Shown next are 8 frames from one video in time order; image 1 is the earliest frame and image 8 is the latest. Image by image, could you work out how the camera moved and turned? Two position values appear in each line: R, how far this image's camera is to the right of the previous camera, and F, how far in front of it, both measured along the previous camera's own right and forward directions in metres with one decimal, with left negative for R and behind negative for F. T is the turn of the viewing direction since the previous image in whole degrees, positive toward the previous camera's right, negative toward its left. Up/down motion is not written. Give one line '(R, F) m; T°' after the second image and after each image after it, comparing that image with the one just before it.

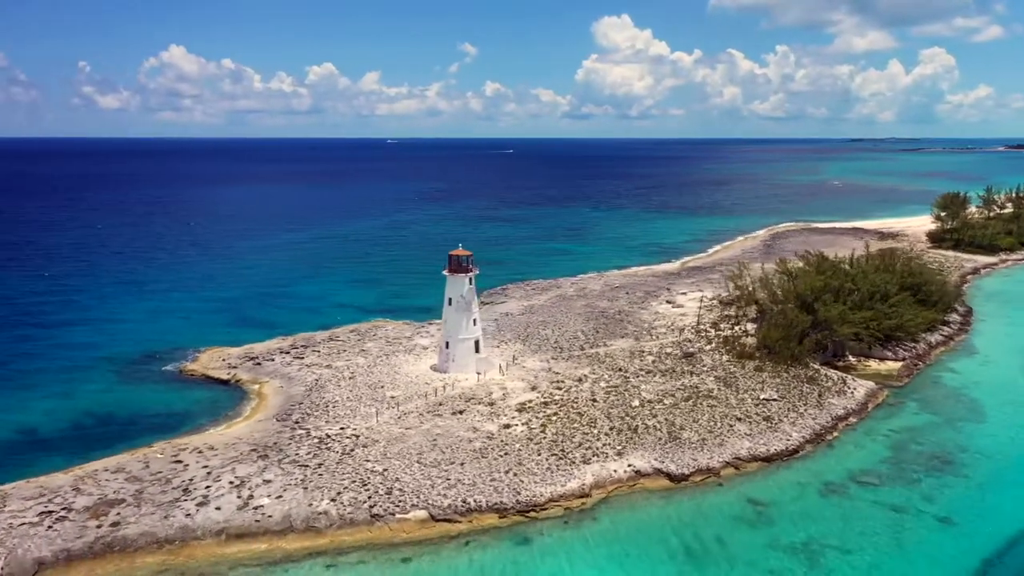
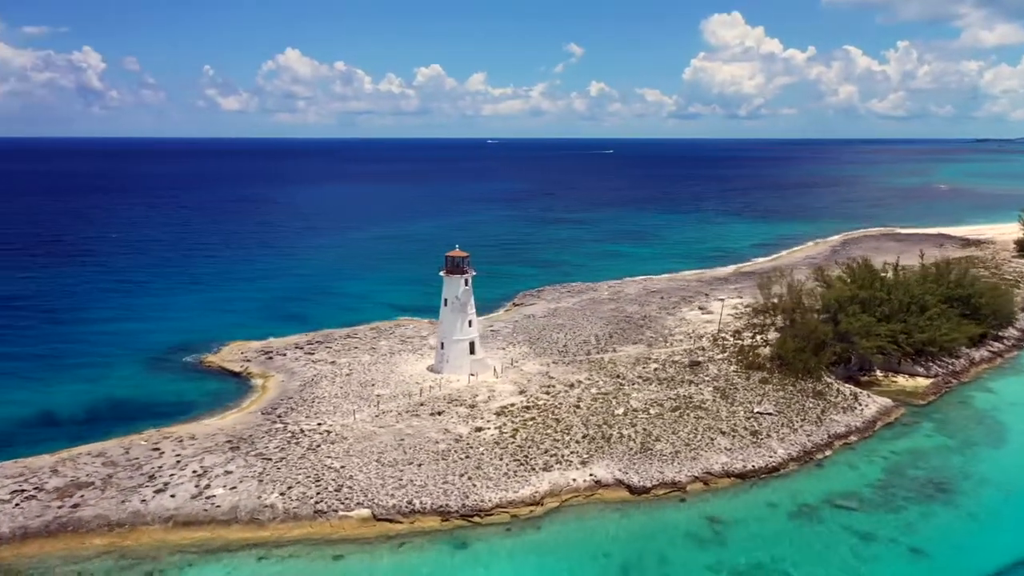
(+4.8, +0.4) m; -7°
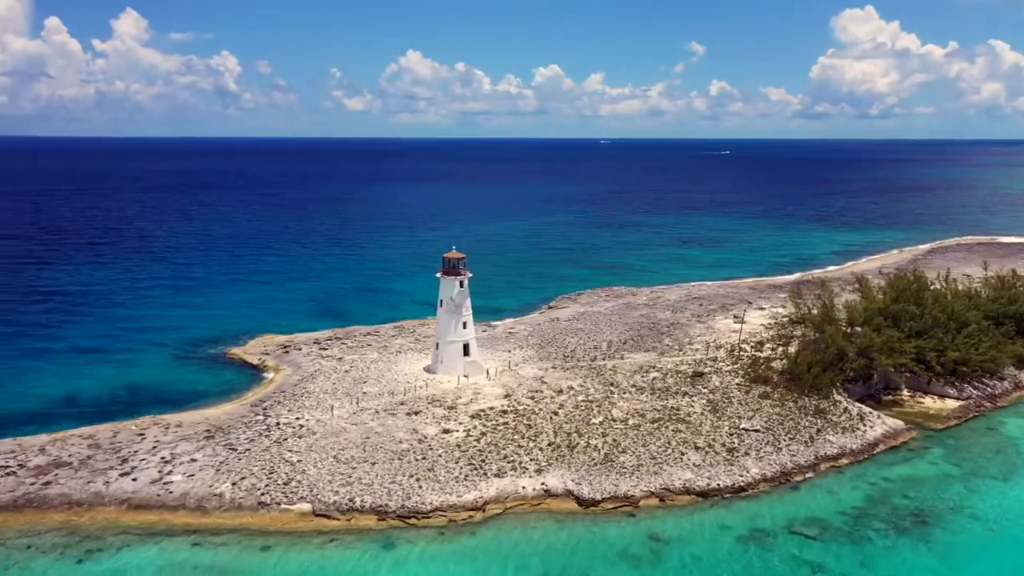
(+5.4, +0.6) m; -8°
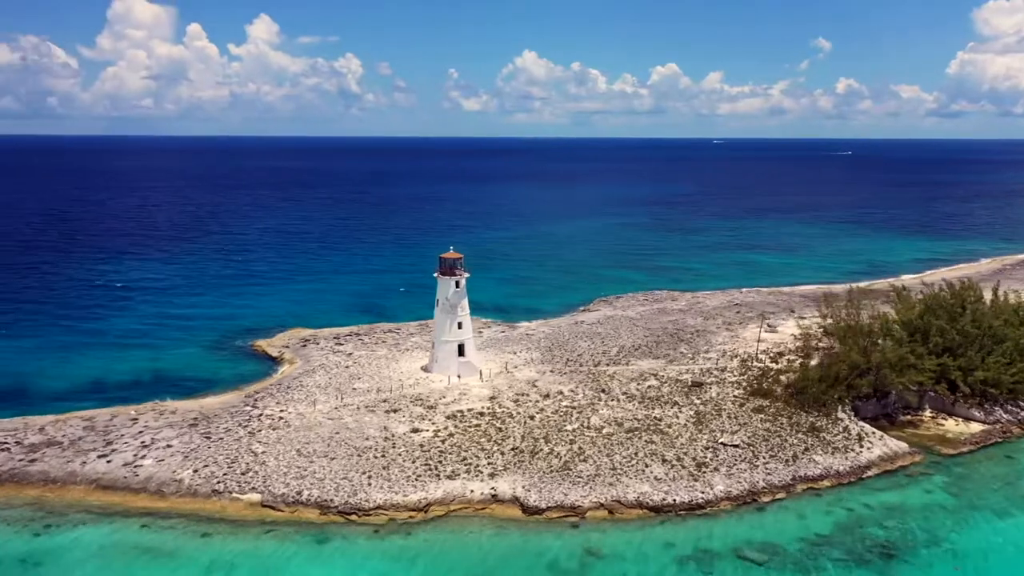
(+5.3, +0.6) m; -8°
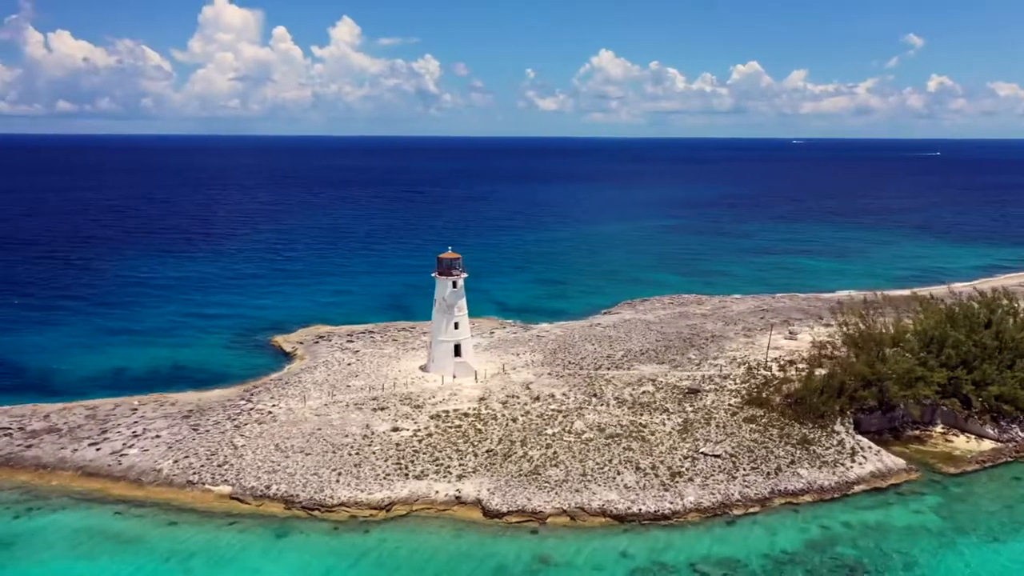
(+3.5, +0.4) m; -5°
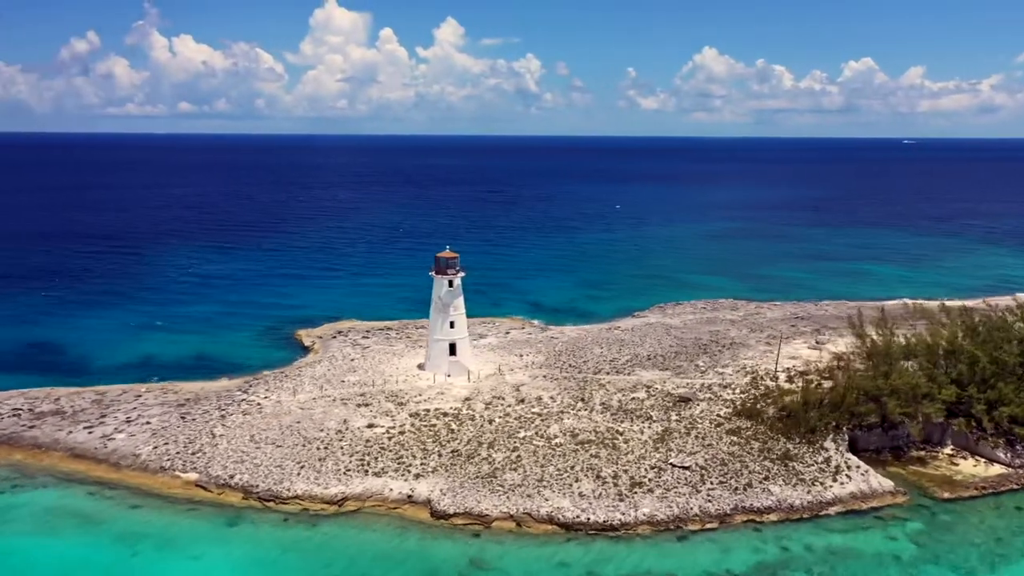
(+4.6, +0.6) m; -7°
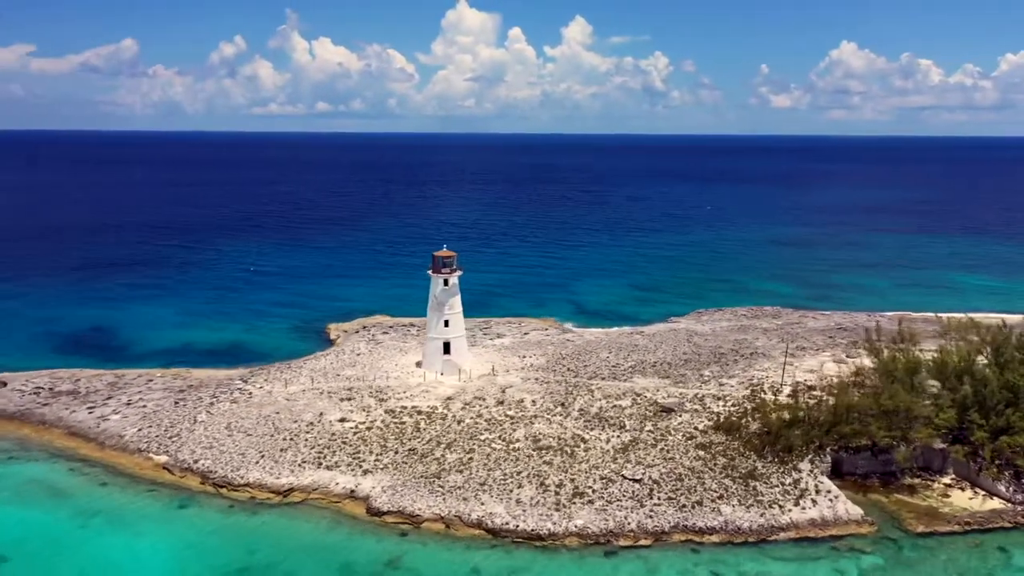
(+5.8, +0.8) m; -9°
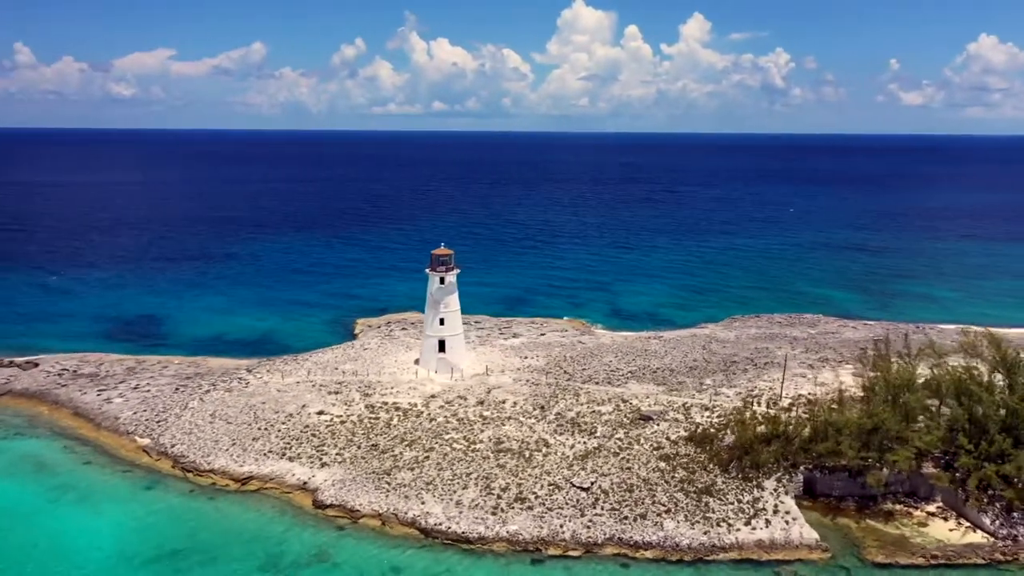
(+5.2, +0.7) m; -8°
